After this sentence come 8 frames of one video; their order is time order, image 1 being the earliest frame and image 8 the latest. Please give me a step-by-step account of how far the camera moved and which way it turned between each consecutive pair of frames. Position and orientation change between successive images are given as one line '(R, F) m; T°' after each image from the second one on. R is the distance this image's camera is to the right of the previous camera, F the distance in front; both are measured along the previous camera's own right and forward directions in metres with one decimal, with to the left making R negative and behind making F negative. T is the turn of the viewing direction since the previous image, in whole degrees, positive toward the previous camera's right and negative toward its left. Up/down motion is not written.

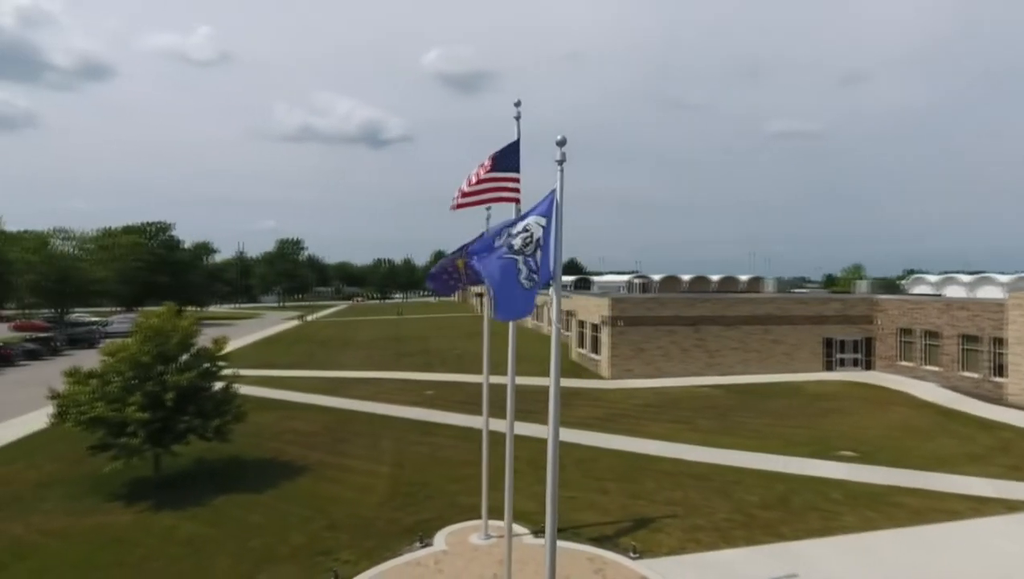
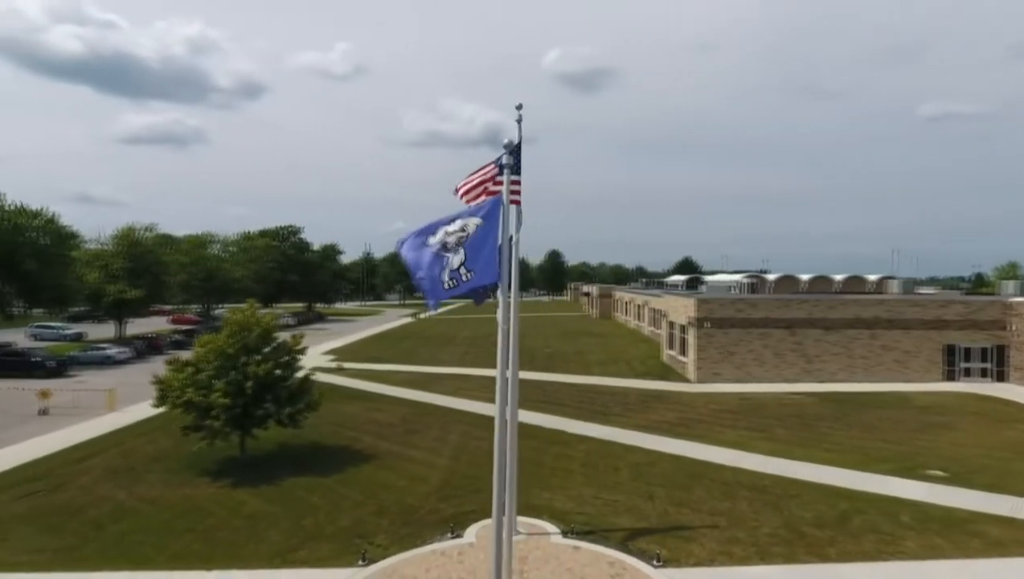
(+1.9, 0.0) m; -11°
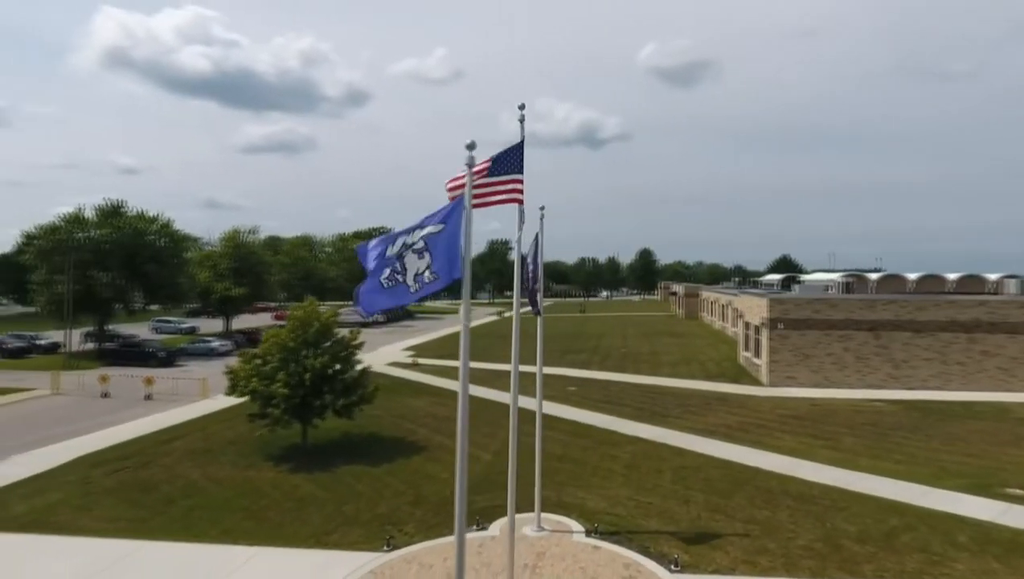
(+1.5, 0.0) m; -9°
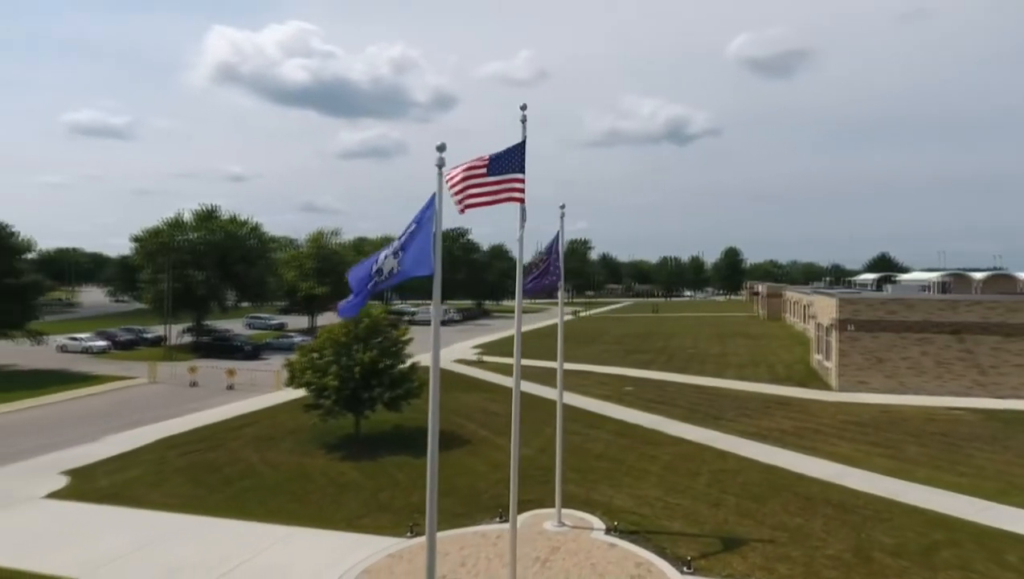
(+1.3, -0.1) m; -8°
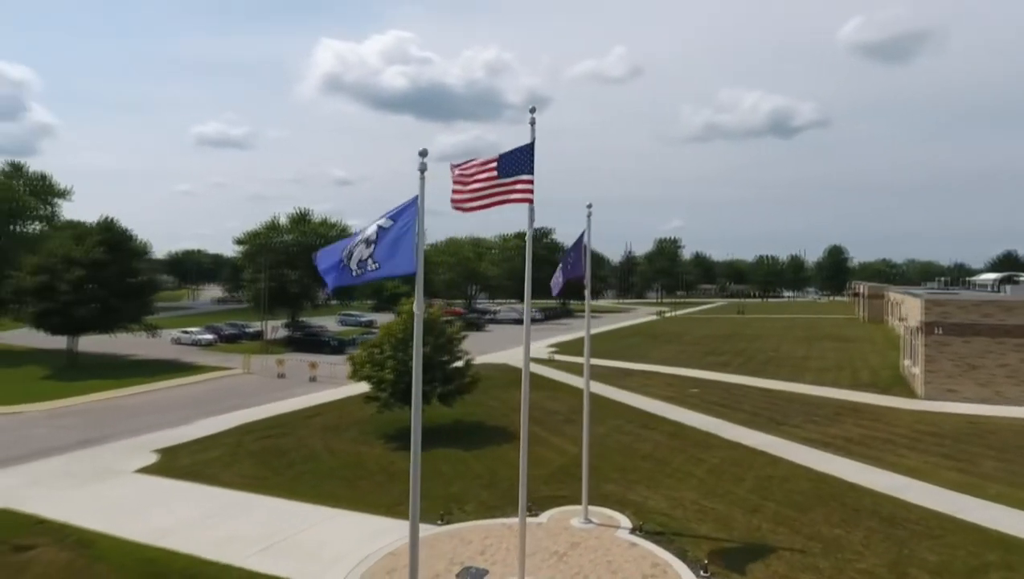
(+1.4, -0.2) m; -9°
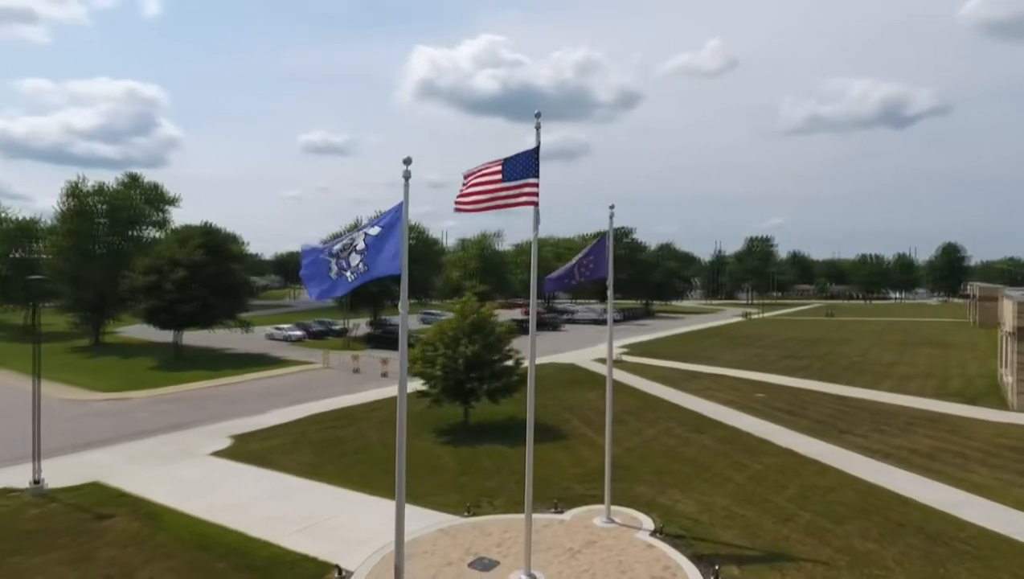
(+1.4, -0.2) m; -8°
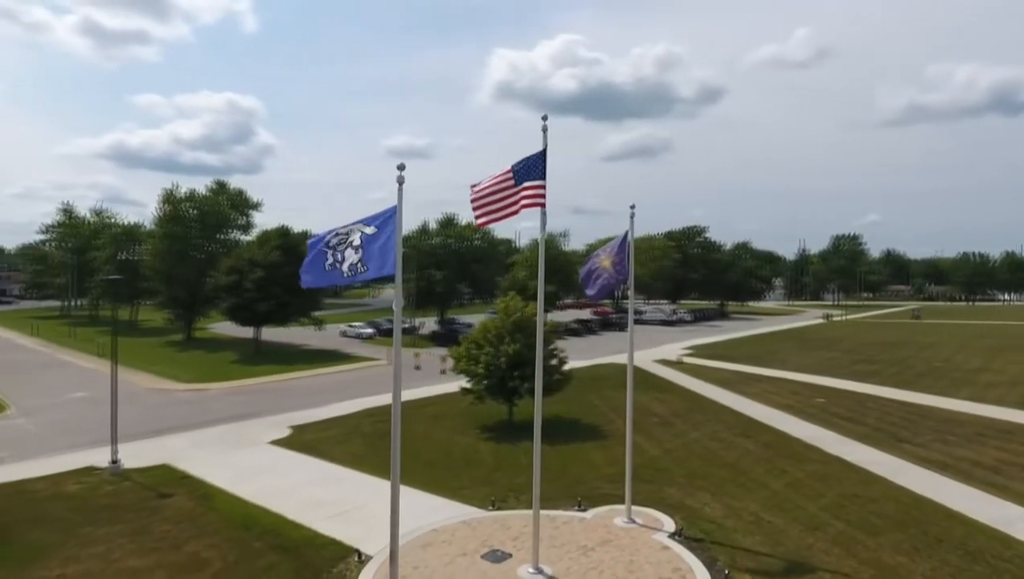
(+1.2, -0.2) m; -7°
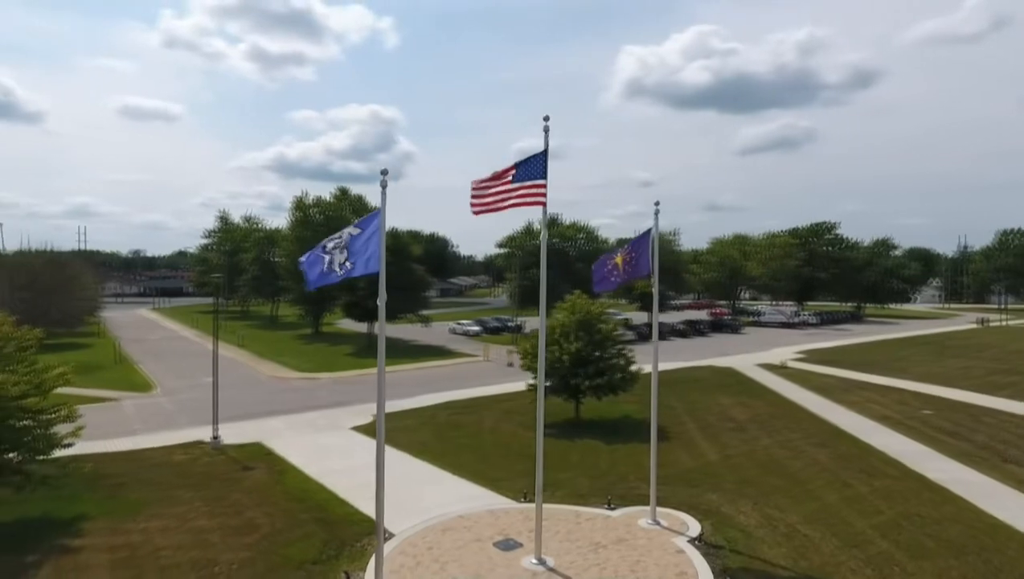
(+2.2, -0.1) m; -12°
